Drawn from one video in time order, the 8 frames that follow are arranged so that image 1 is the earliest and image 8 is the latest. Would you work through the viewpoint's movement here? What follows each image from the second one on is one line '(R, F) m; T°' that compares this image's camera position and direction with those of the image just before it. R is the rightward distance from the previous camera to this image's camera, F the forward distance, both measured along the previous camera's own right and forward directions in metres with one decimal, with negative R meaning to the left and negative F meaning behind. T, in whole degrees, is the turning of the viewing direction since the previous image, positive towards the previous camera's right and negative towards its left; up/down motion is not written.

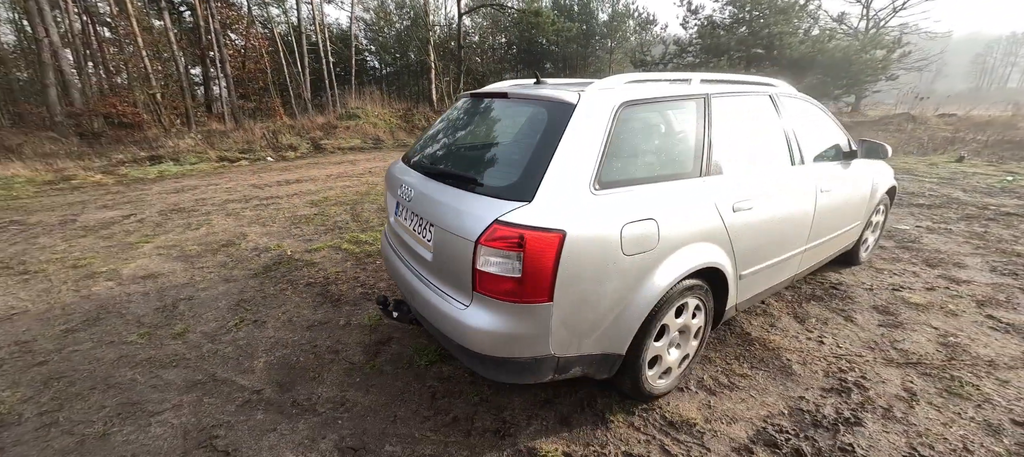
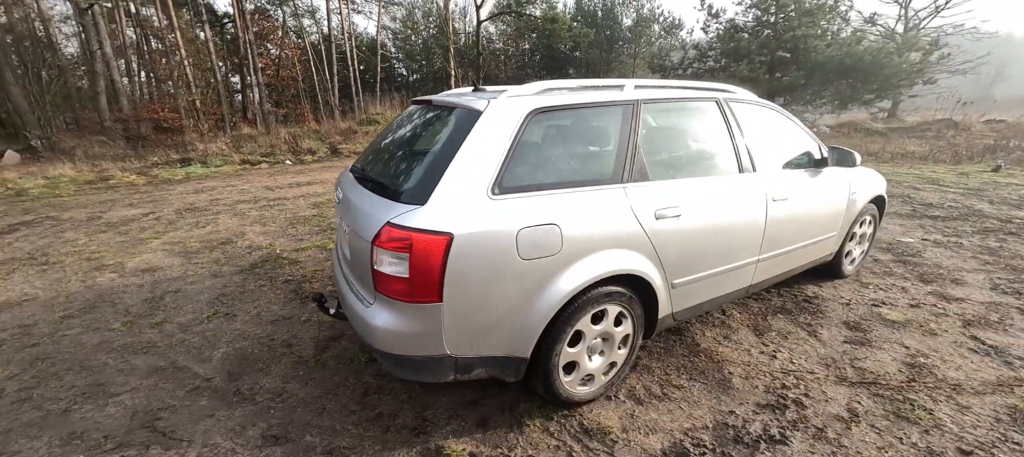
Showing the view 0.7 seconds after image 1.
(+0.5, 0.0) m; -4°
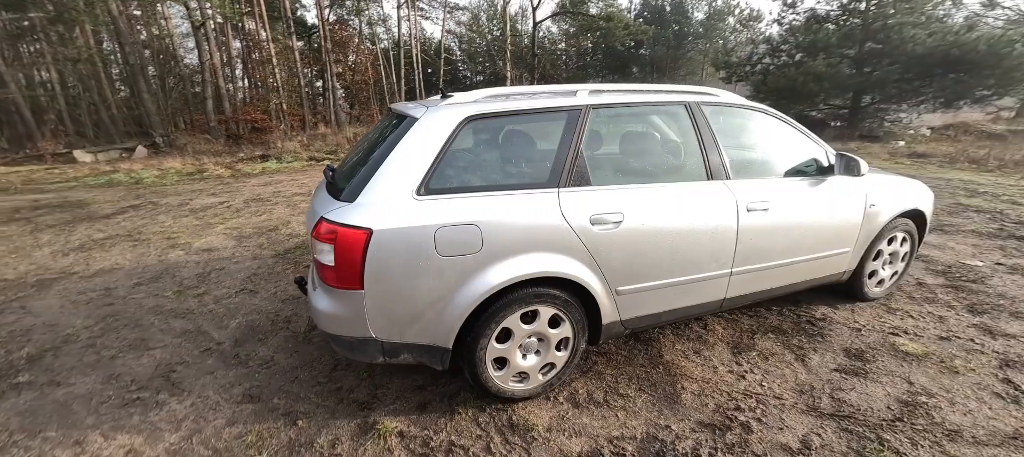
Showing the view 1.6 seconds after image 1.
(+0.6, 0.0) m; -10°
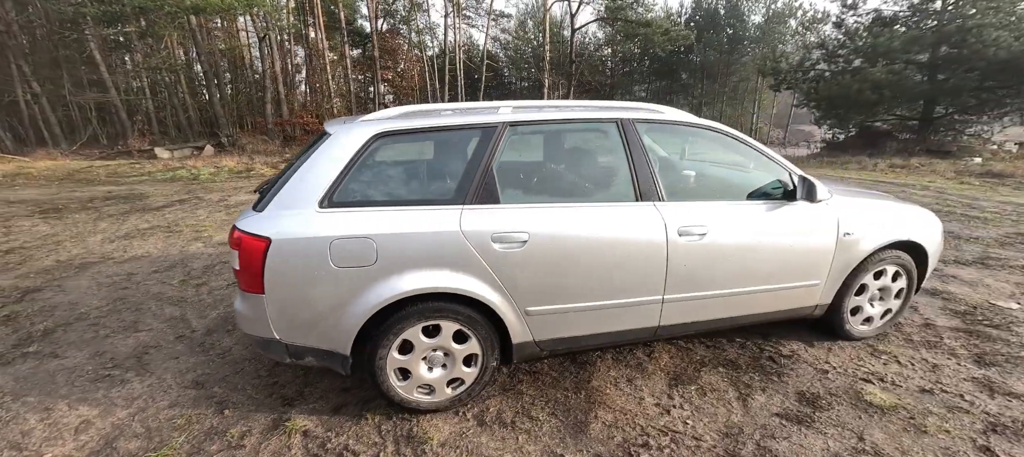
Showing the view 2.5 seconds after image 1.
(+0.7, 0.0) m; -7°
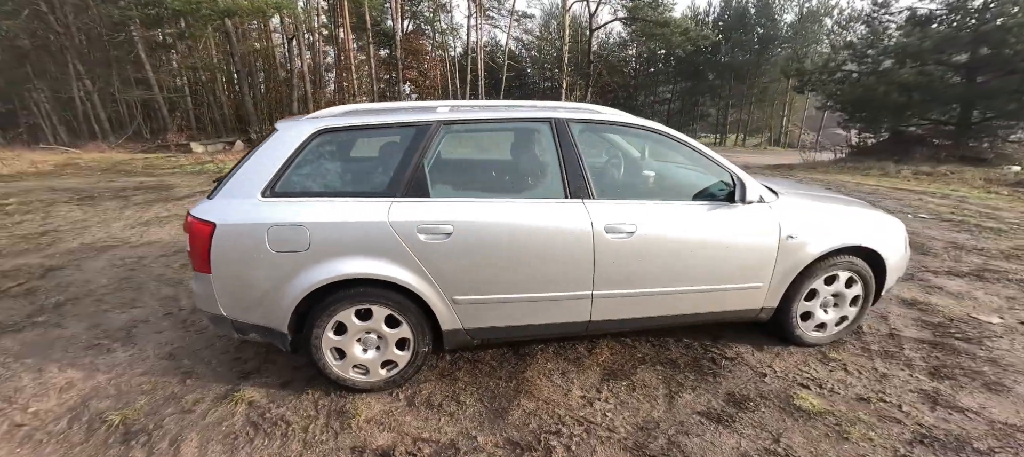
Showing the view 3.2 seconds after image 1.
(+0.5, -0.1) m; -4°
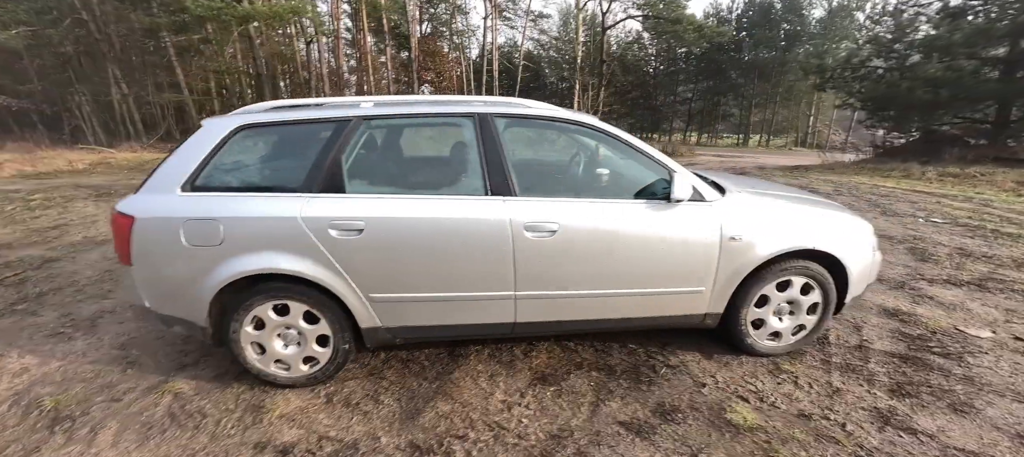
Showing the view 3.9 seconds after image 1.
(+0.6, +0.1) m; -4°
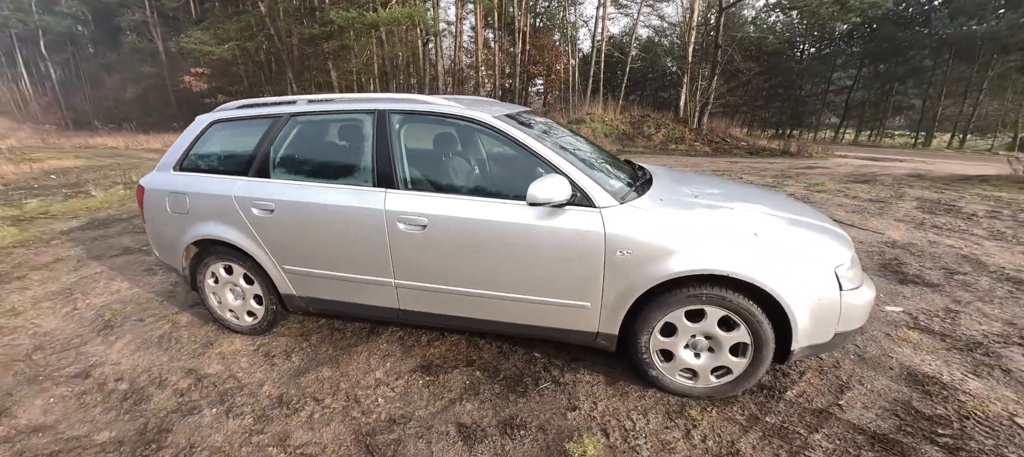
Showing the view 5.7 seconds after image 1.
(+1.3, +0.2) m; -18°
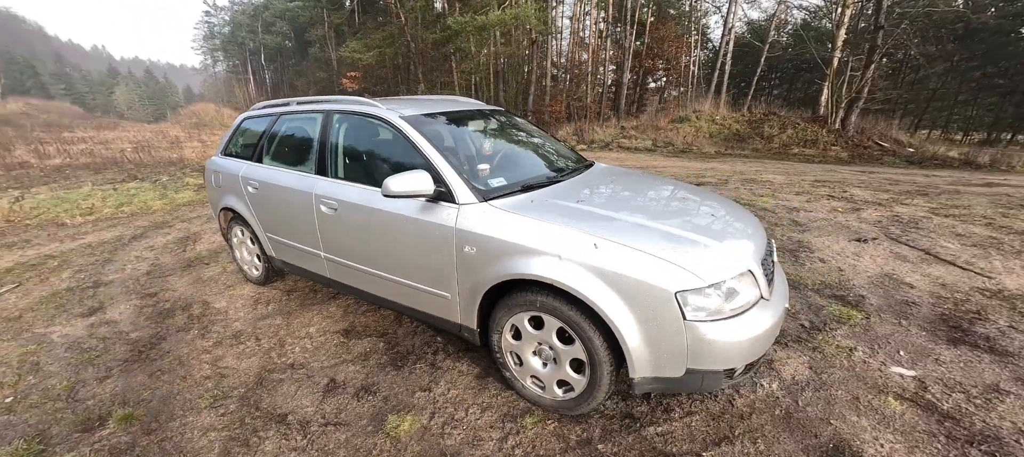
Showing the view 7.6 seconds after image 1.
(+1.4, +0.1) m; -19°
